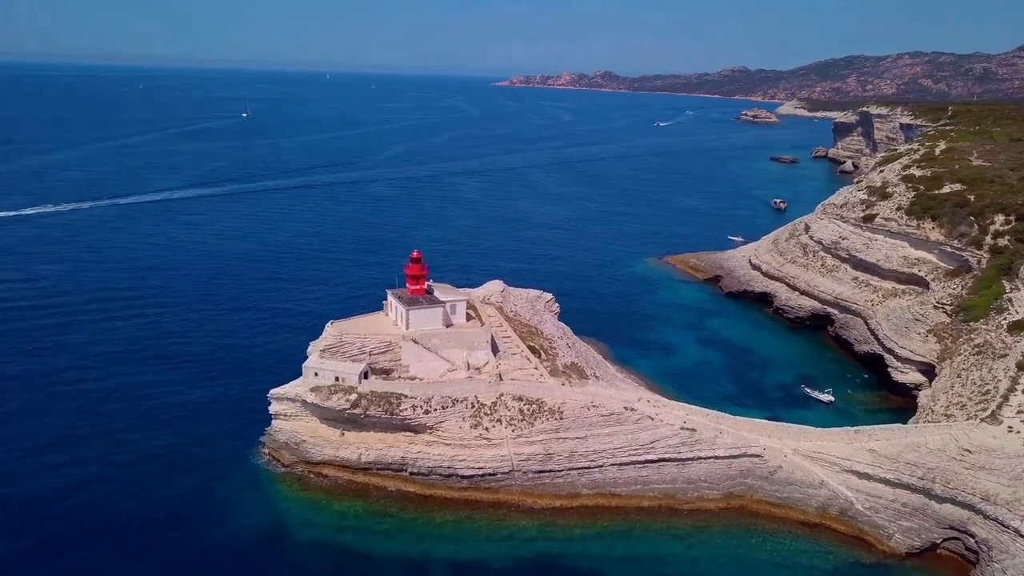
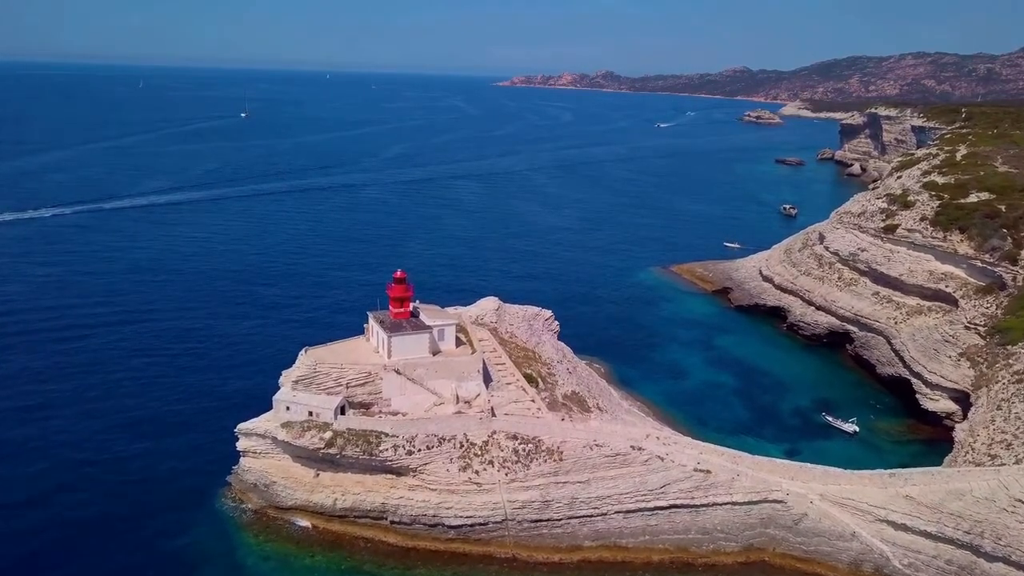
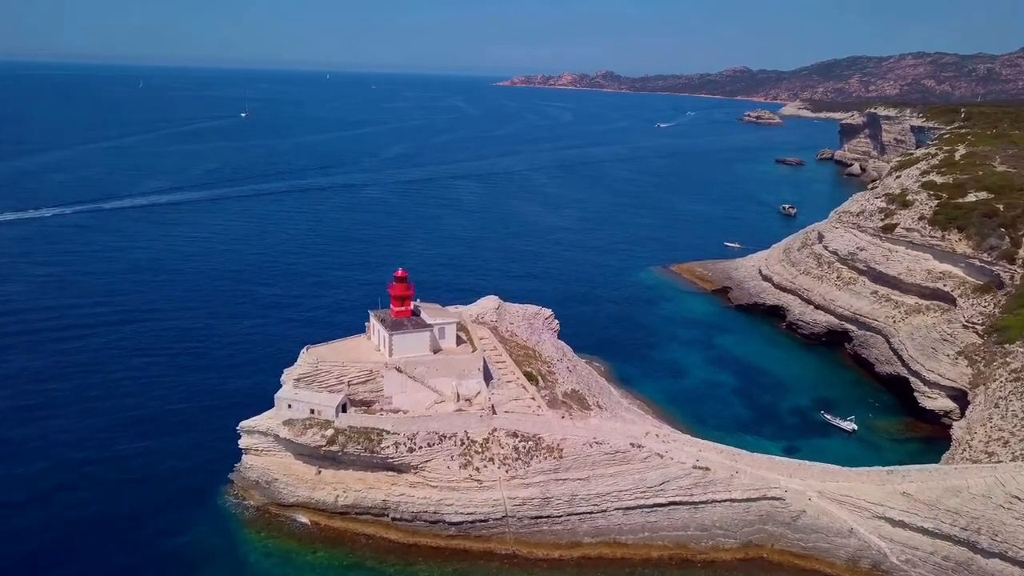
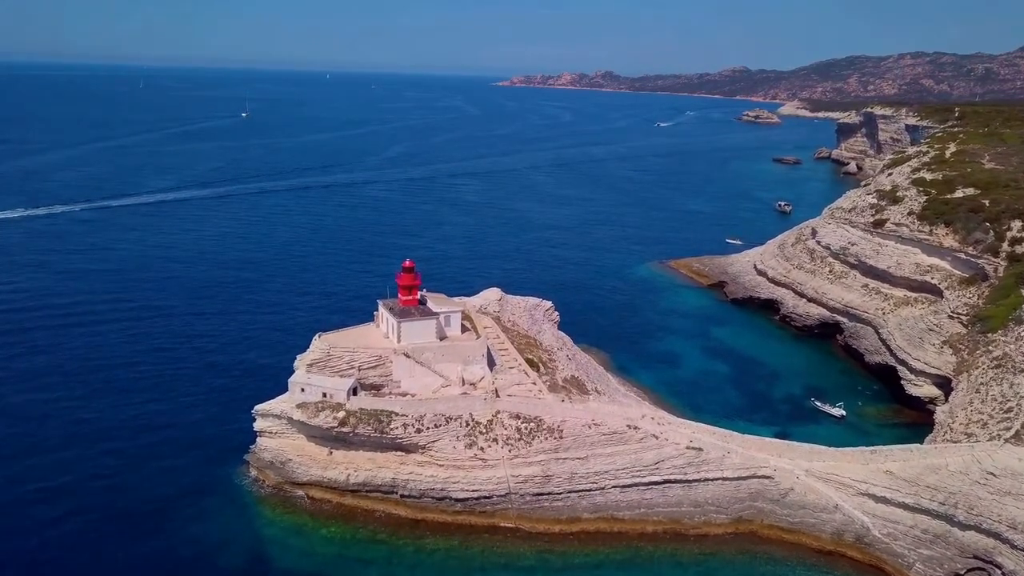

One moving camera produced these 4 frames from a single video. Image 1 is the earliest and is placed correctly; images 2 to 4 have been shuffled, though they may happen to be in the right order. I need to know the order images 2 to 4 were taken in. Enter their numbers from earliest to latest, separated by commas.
4, 3, 2
